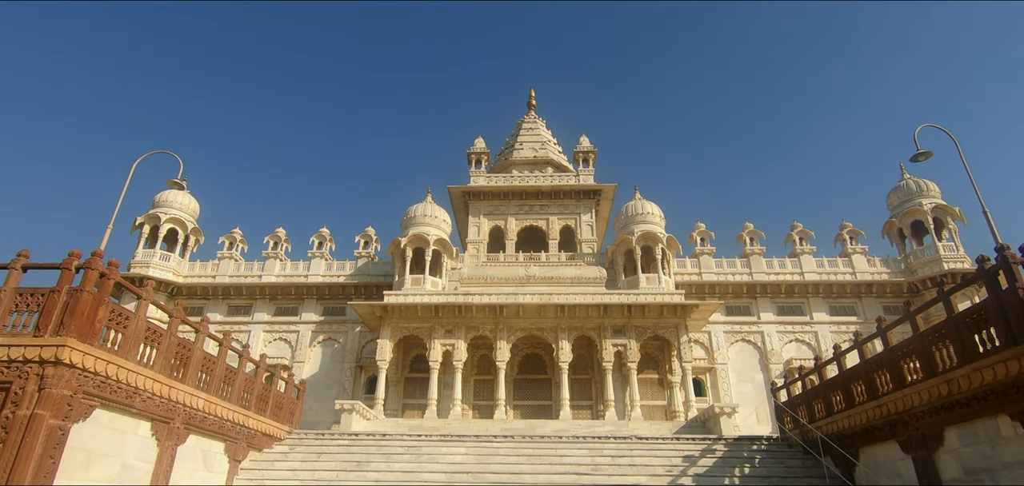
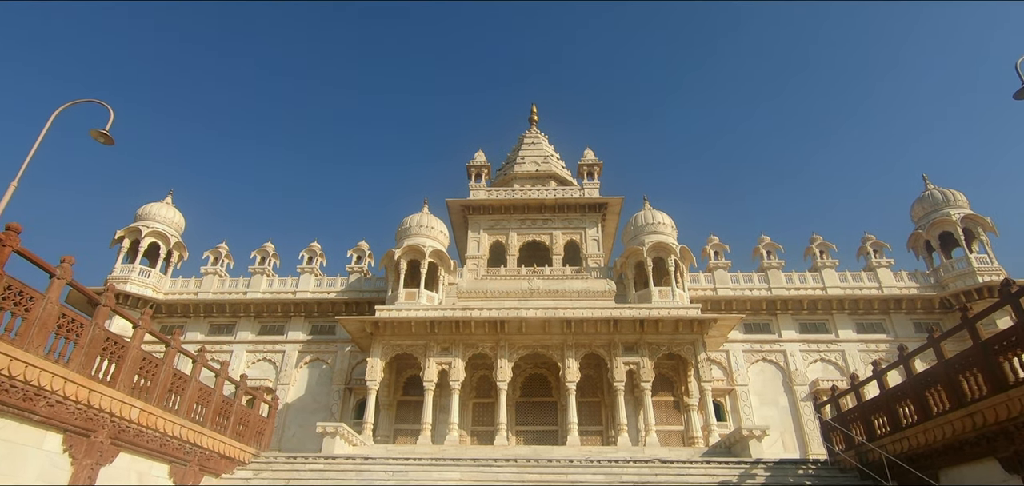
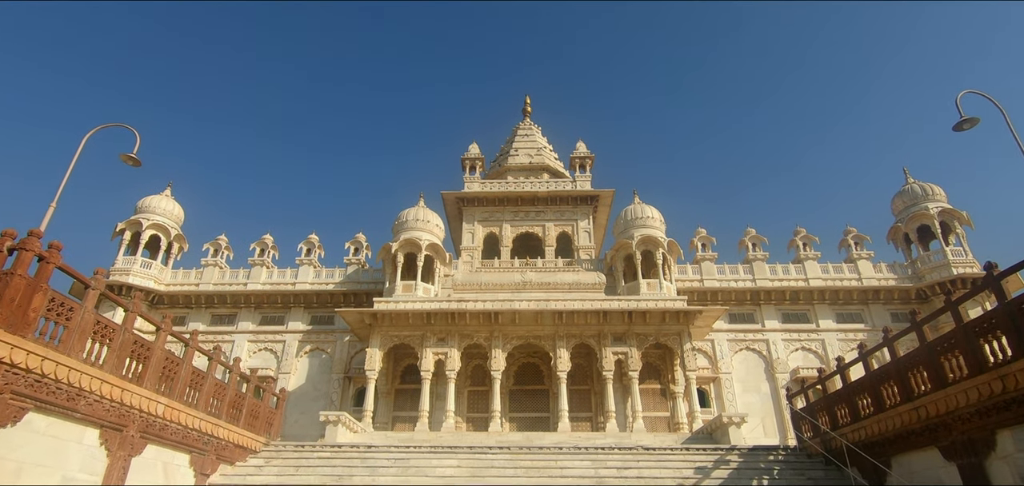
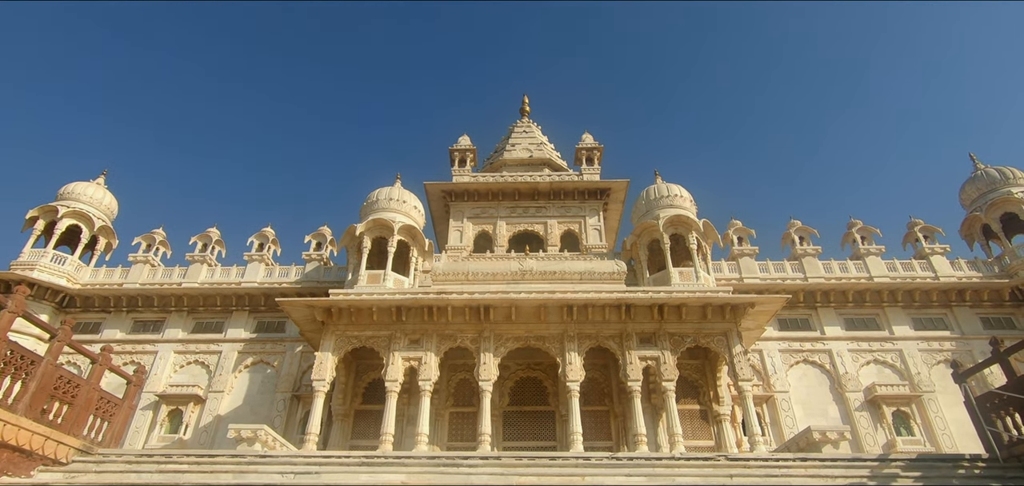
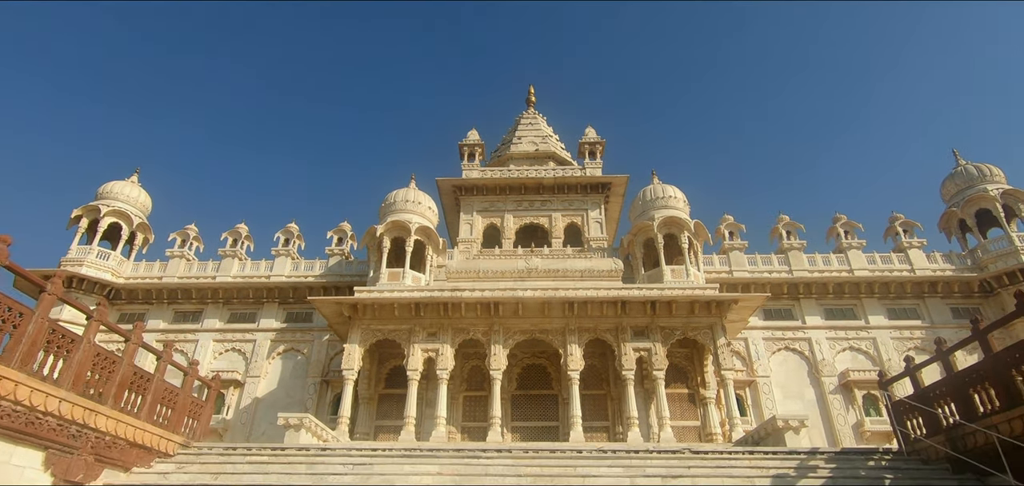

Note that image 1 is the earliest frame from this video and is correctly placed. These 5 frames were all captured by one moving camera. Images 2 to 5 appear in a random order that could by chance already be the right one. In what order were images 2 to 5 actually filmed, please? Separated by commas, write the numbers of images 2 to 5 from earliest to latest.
3, 2, 5, 4
